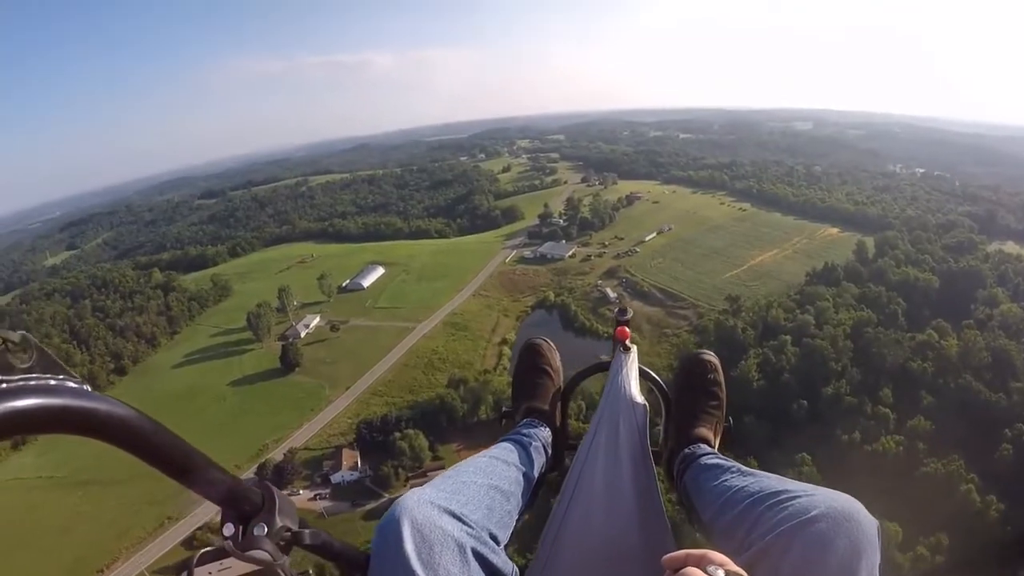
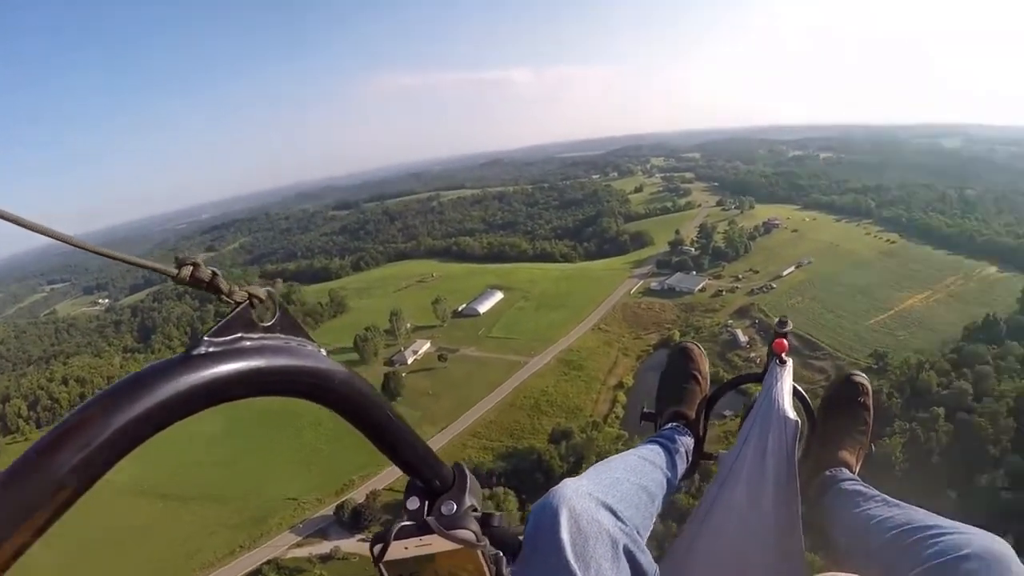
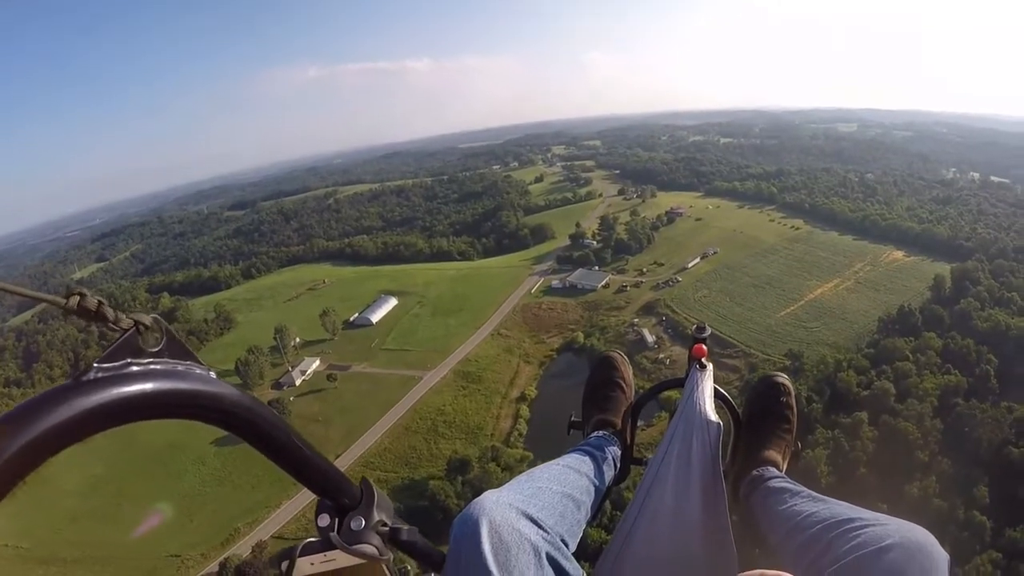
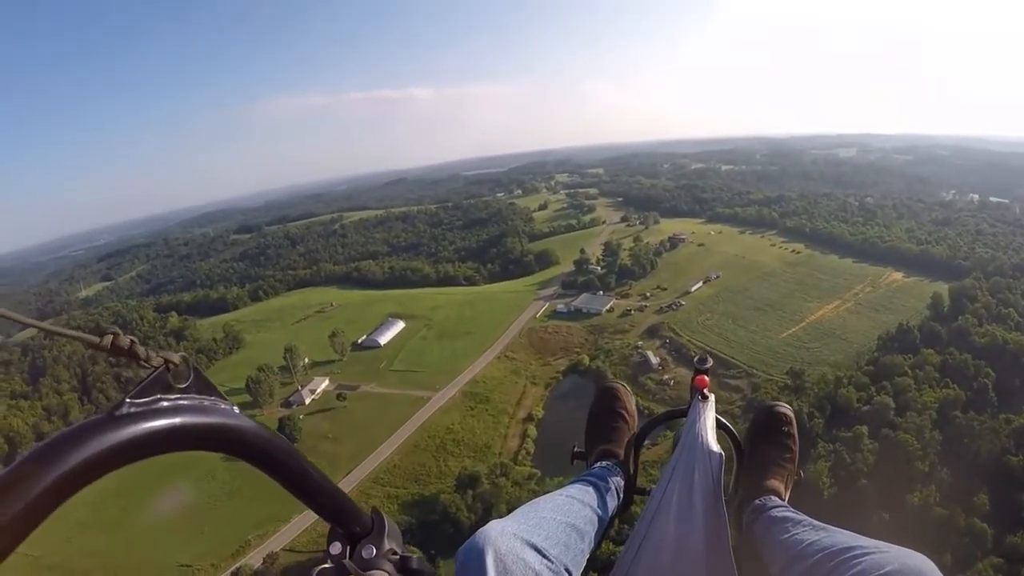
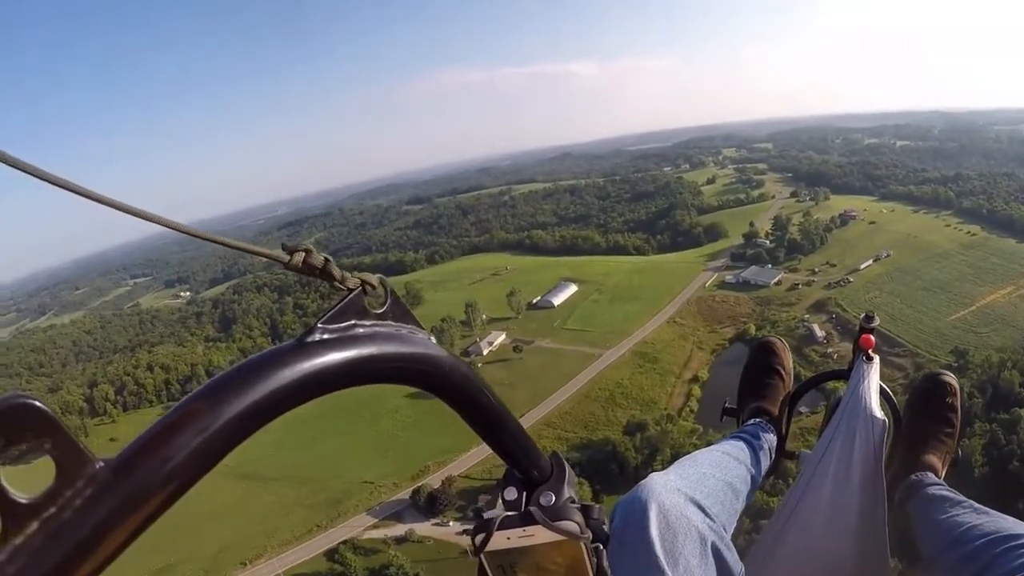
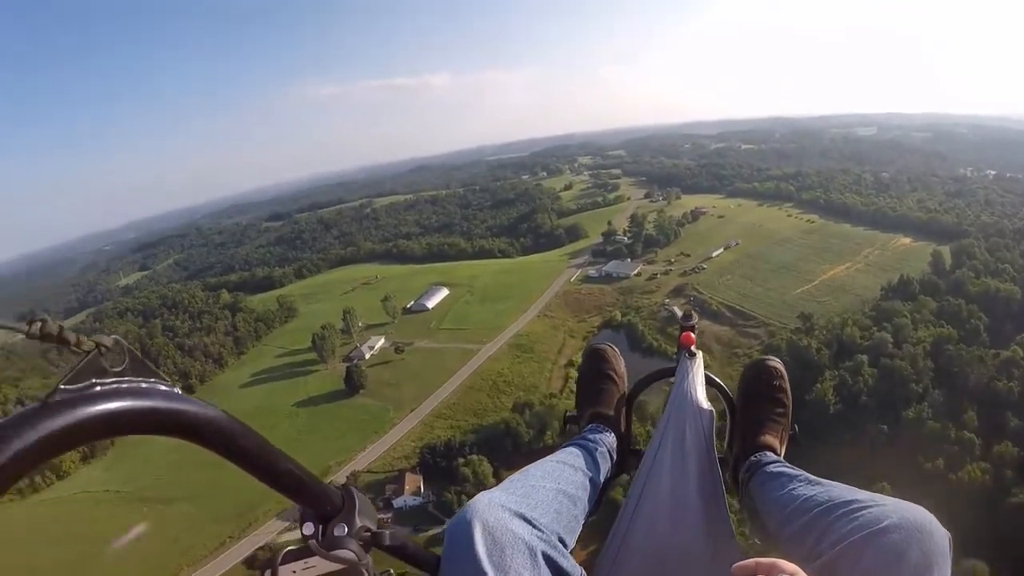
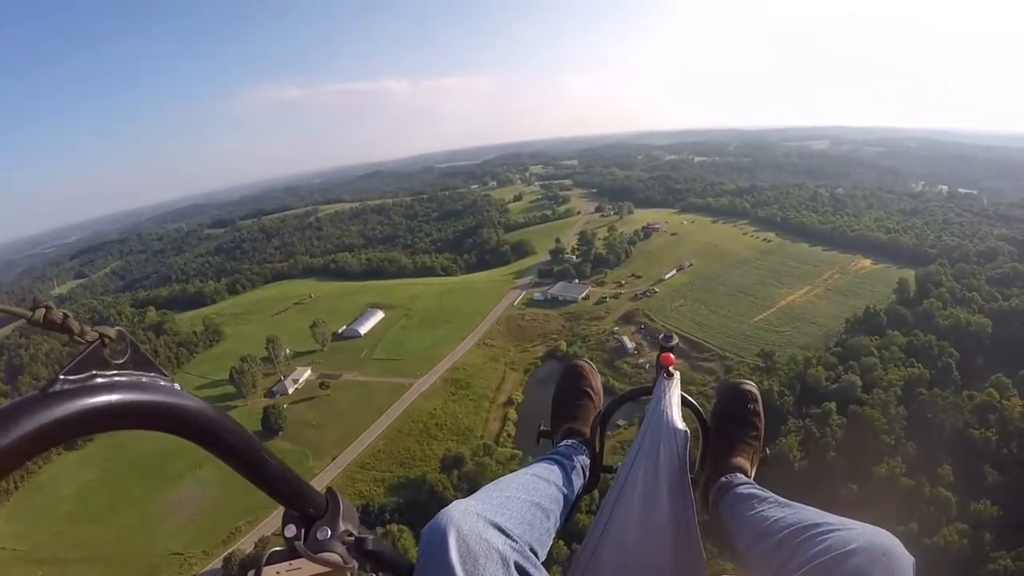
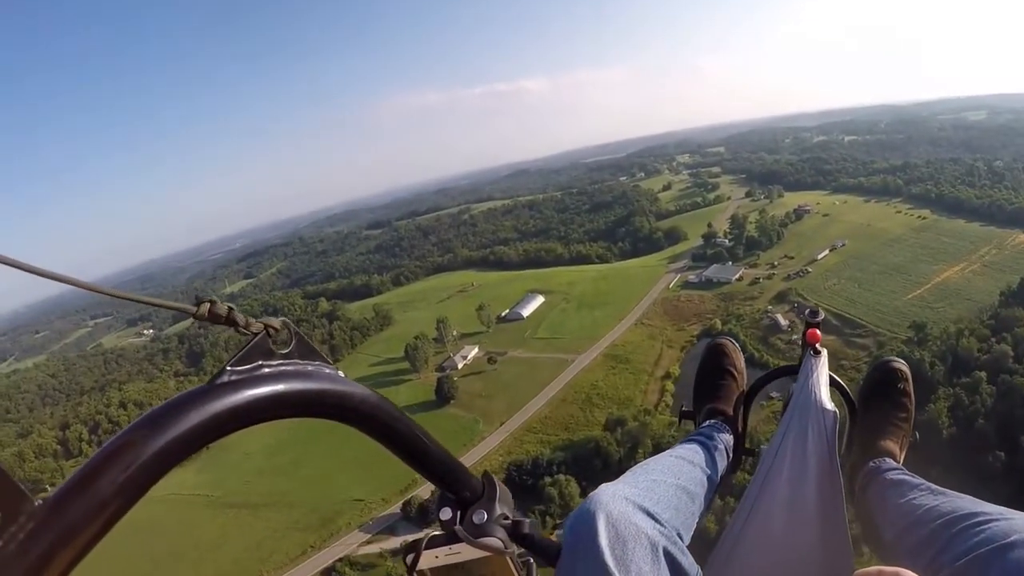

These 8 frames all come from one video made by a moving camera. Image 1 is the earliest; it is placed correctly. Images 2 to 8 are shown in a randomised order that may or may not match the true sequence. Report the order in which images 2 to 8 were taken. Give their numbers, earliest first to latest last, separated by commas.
6, 8, 5, 2, 7, 4, 3
